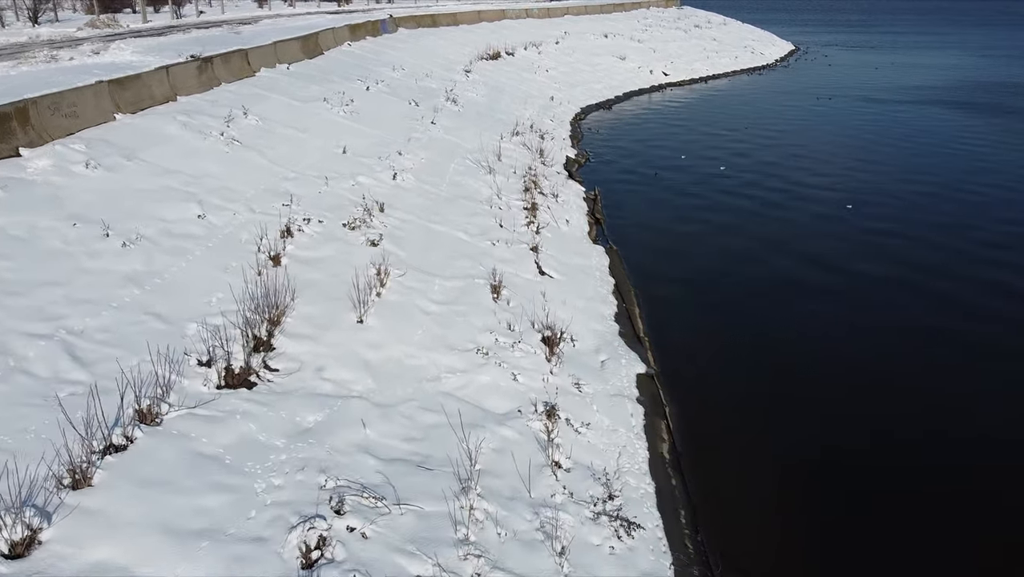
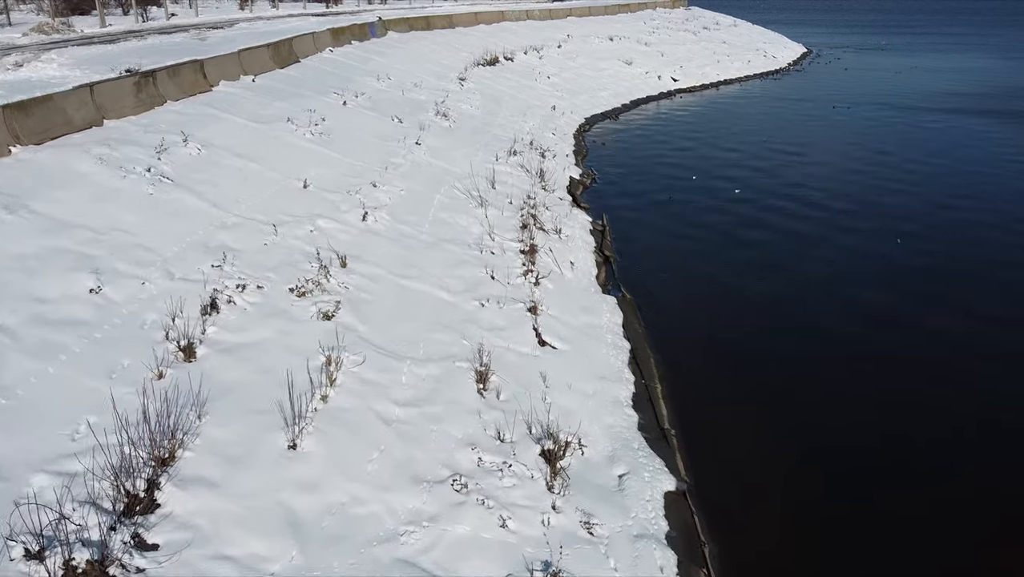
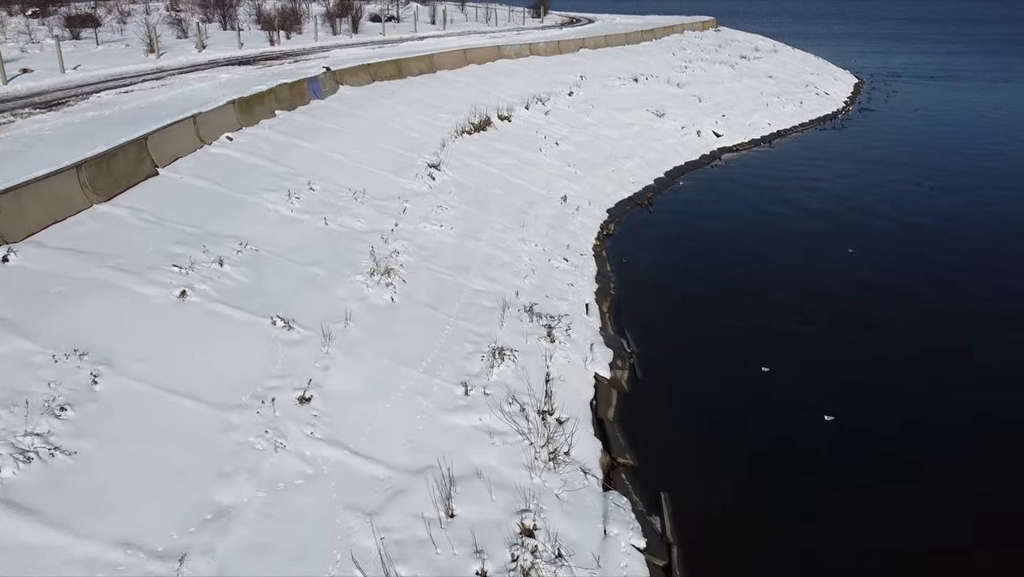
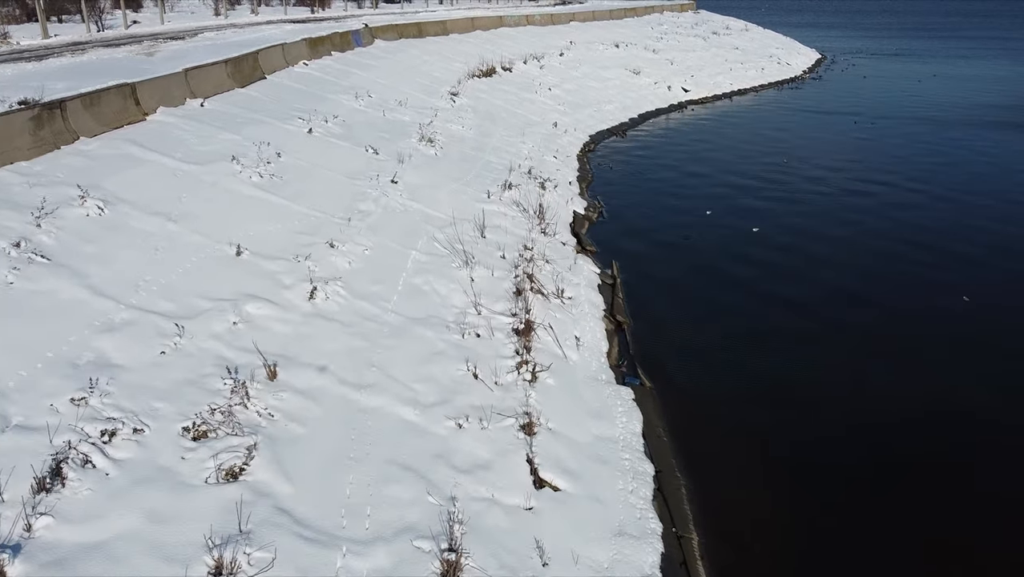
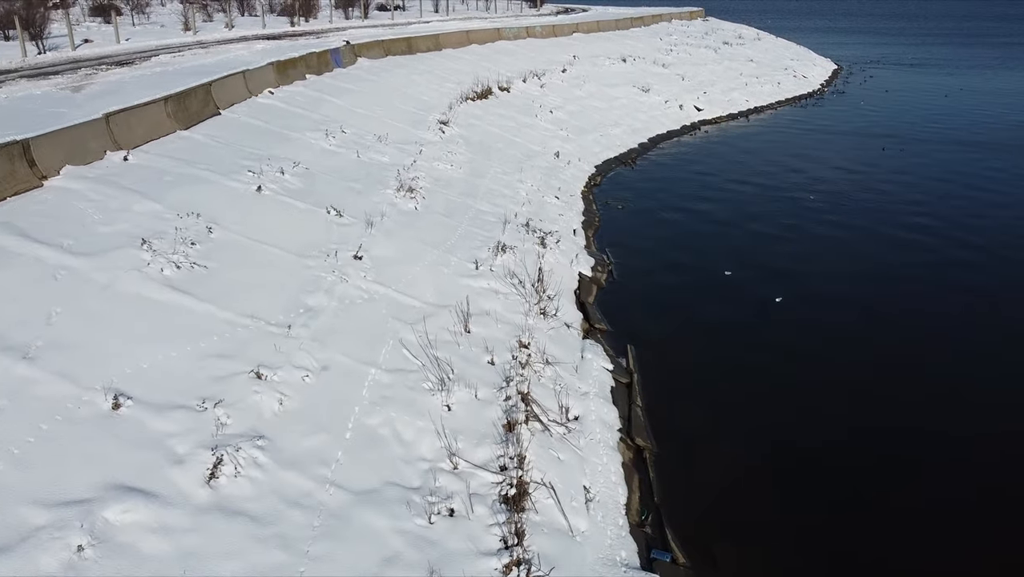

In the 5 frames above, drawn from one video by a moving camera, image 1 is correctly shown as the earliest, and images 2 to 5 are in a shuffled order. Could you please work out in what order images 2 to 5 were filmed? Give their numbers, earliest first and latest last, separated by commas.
2, 4, 5, 3
